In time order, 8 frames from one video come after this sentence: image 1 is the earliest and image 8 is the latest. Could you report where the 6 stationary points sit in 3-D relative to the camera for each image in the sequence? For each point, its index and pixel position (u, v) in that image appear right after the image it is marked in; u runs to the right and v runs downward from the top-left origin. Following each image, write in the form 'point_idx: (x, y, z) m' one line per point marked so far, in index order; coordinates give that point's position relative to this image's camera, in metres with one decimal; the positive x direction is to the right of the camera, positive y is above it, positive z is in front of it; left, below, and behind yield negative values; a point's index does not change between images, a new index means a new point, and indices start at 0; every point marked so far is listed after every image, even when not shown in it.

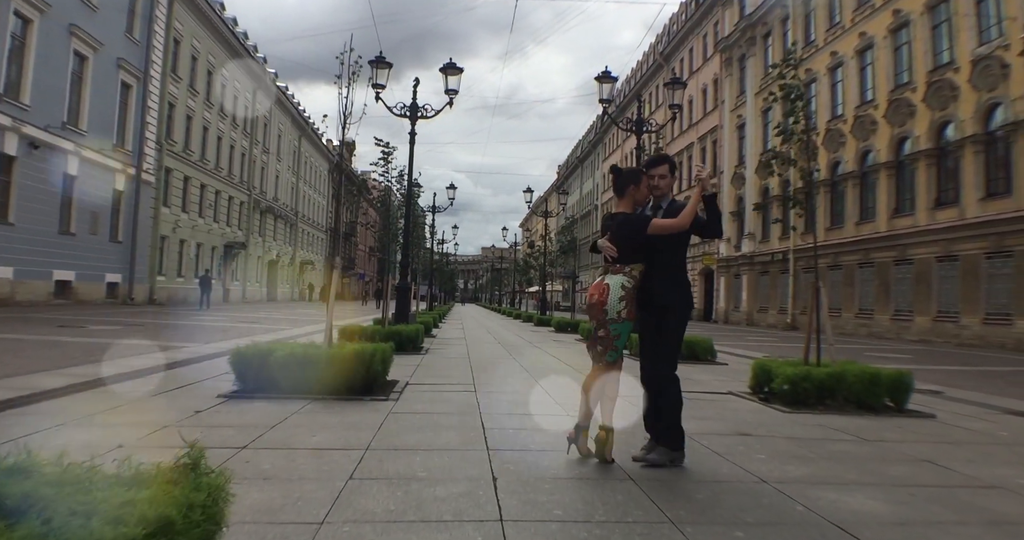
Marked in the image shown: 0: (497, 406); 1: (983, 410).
0: (-0.1, -1.2, +5.5) m
1: (+5.0, -1.5, +6.8) m
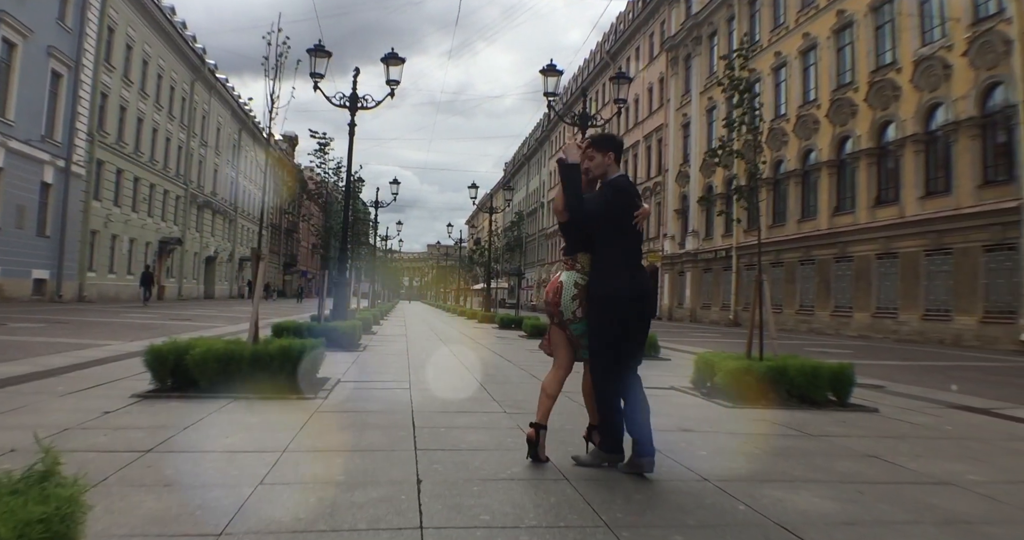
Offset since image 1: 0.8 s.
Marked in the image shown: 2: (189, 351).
0: (-0.6, -1.1, +5.2) m
1: (+4.4, -1.4, +6.9) m
2: (-2.7, -0.7, +5.6) m
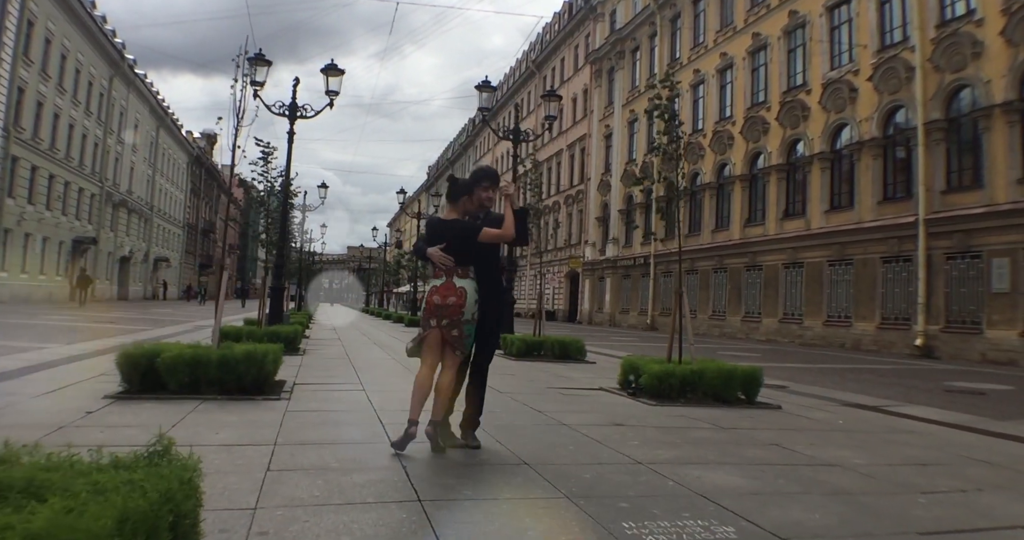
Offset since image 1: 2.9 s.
0: (-1.1, -1.2, +5.7) m
1: (+3.7, -1.6, +8.0) m
2: (-3.2, -0.8, +5.8) m
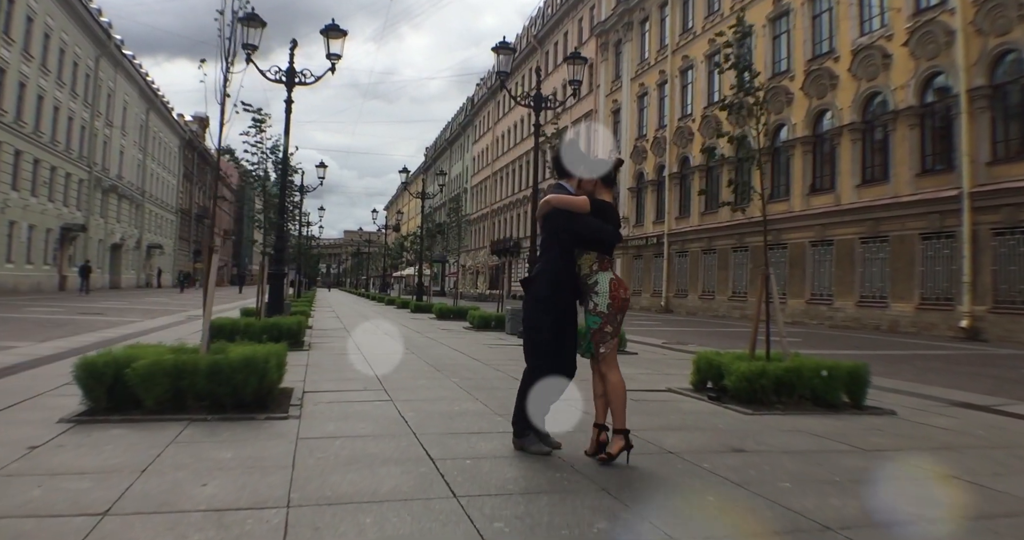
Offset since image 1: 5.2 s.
0: (-0.6, -1.1, +4.5) m
1: (+4.2, -1.4, +6.8) m
2: (-2.7, -0.7, +4.6) m
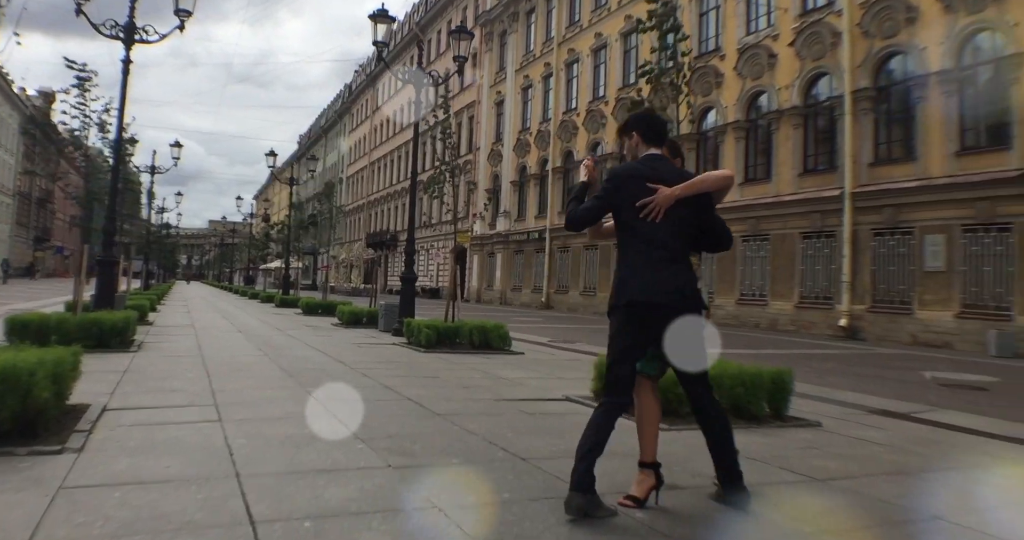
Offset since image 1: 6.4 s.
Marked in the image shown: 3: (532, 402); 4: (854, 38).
0: (-1.2, -1.0, +3.2) m
1: (+3.2, -1.3, +6.3) m
2: (-3.3, -0.5, +2.9) m
3: (+0.2, -1.2, +6.2) m
4: (+9.6, +6.7, +18.8) m
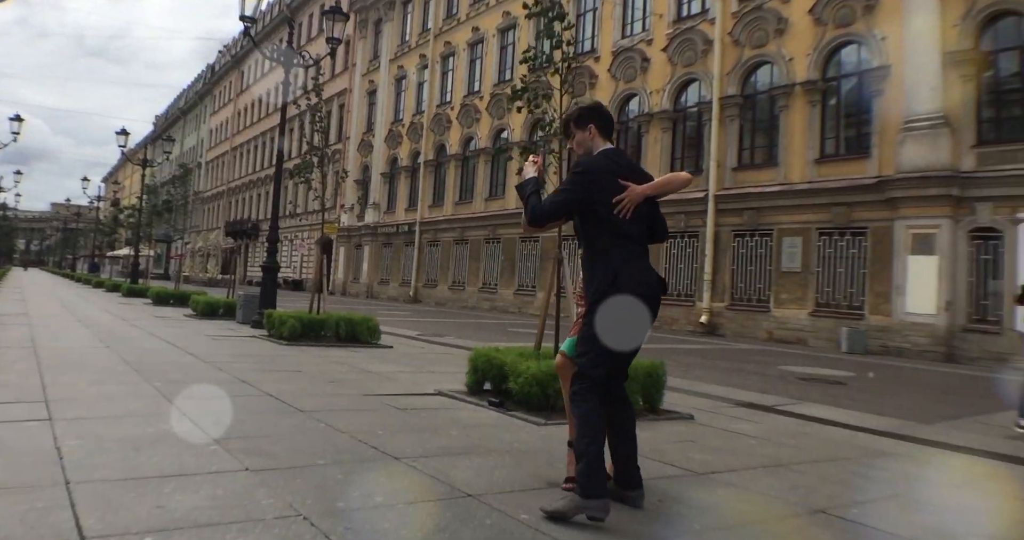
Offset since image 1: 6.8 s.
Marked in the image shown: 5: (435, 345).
0: (-1.7, -0.8, +2.7) m
1: (+2.1, -1.3, +6.4) m
2: (-3.7, -0.4, +2.1) m
3: (-0.8, -1.1, +5.9) m
4: (+6.6, +6.7, +19.8) m
5: (-1.2, -1.3, +11.2) m
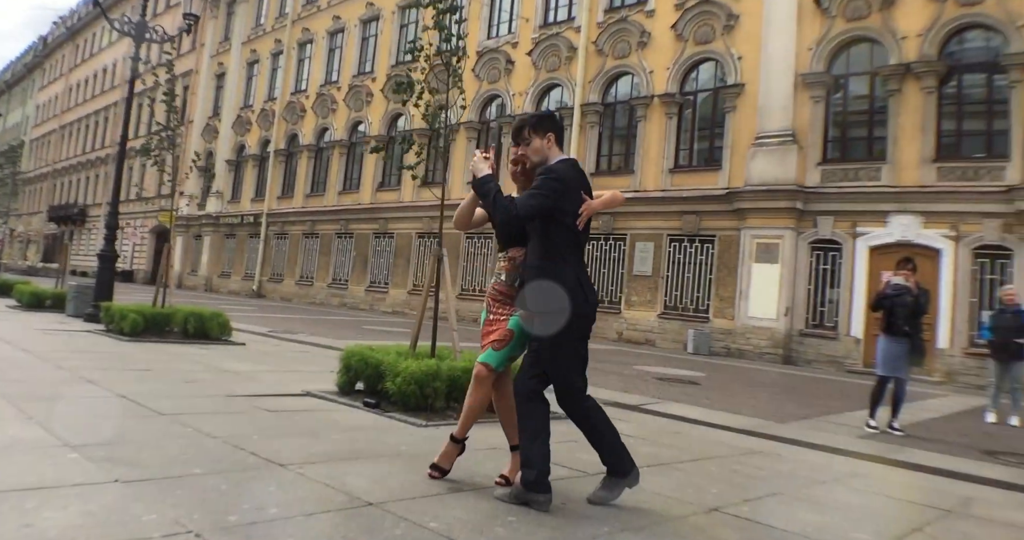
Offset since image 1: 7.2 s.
0: (-1.9, -0.7, +2.0) m
1: (+0.9, -1.2, +6.5) m
2: (-3.7, -0.2, +1.0) m
3: (-1.8, -1.0, +5.3) m
4: (+2.5, +6.7, +20.5) m
5: (-3.4, -1.1, +10.4) m
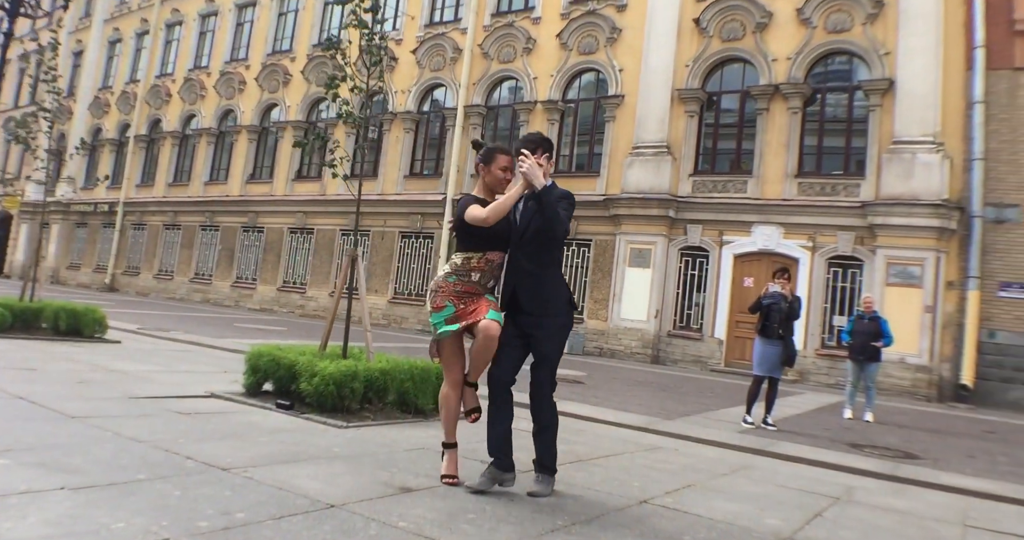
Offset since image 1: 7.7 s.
0: (-1.8, -0.7, +1.7) m
1: (+0.1, -1.2, +6.6) m
2: (-3.4, -0.1, +0.3) m
3: (-2.3, -0.9, +4.9) m
4: (-1.0, +6.6, +20.7) m
5: (-4.9, -1.1, +9.6) m
